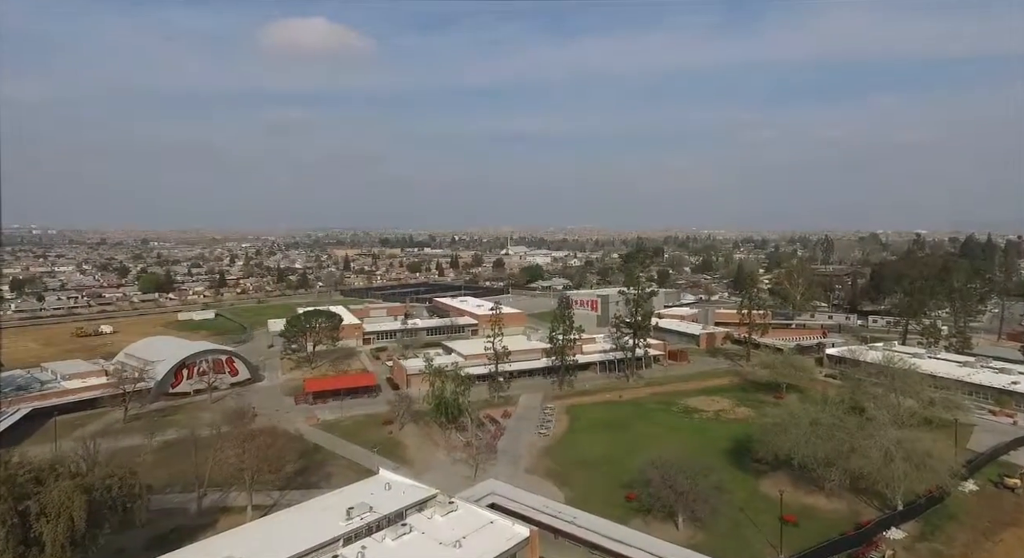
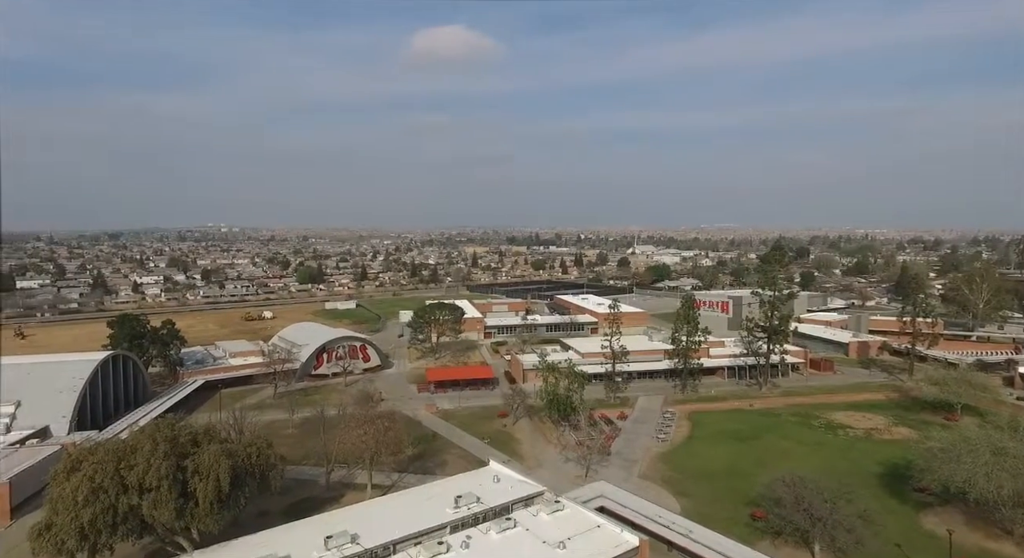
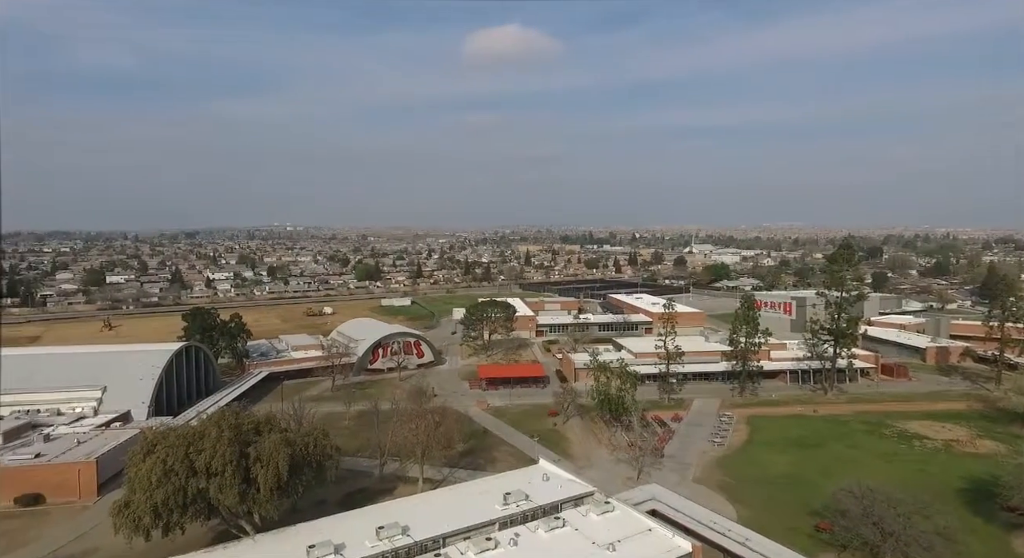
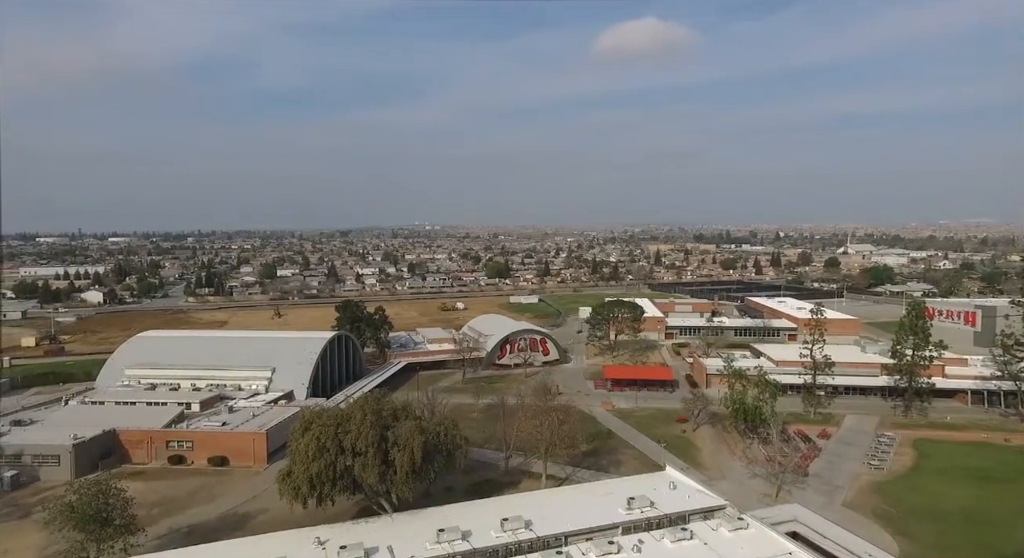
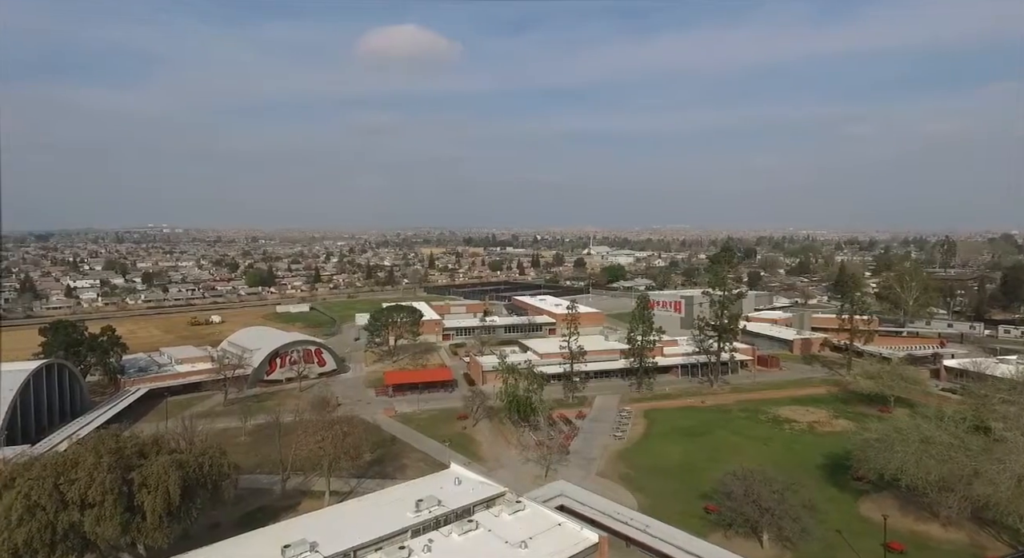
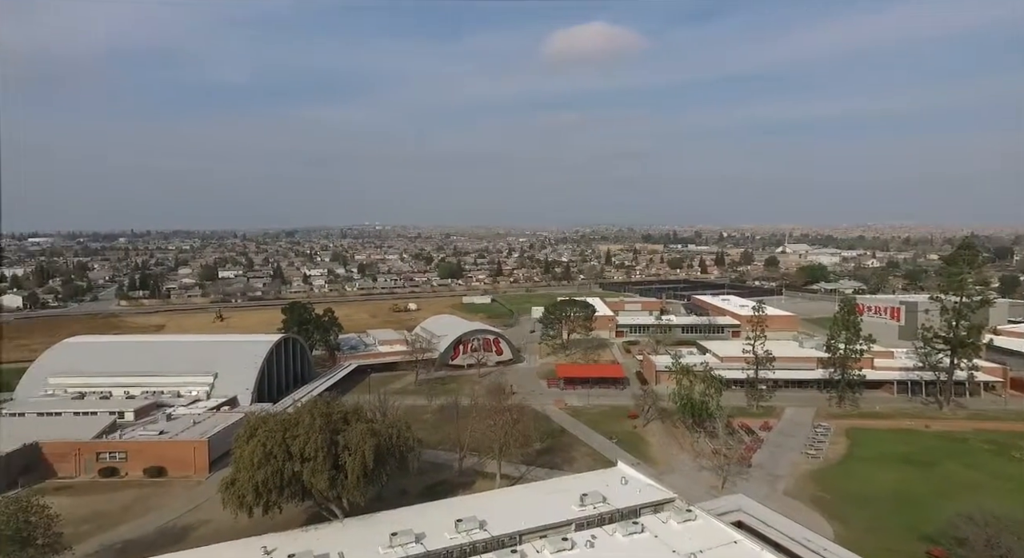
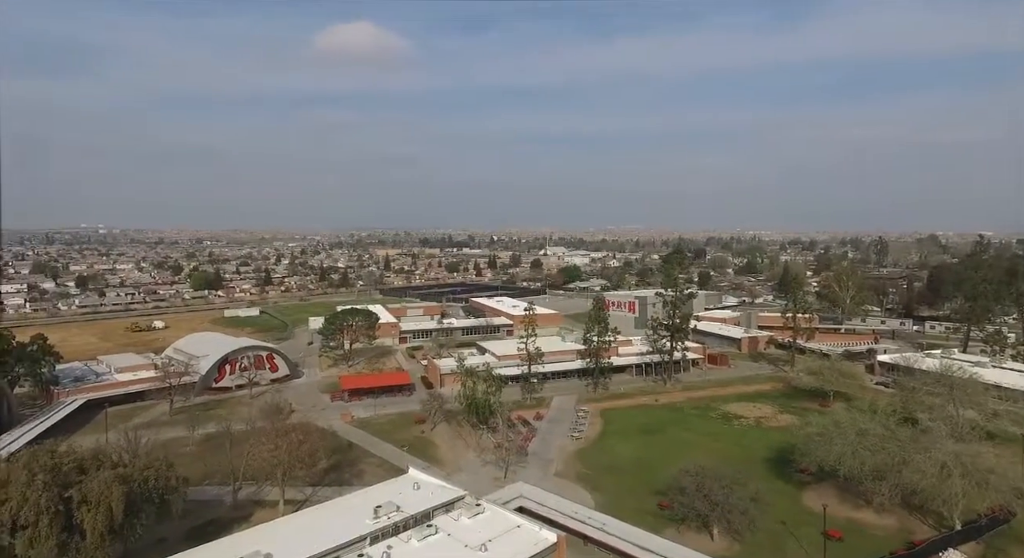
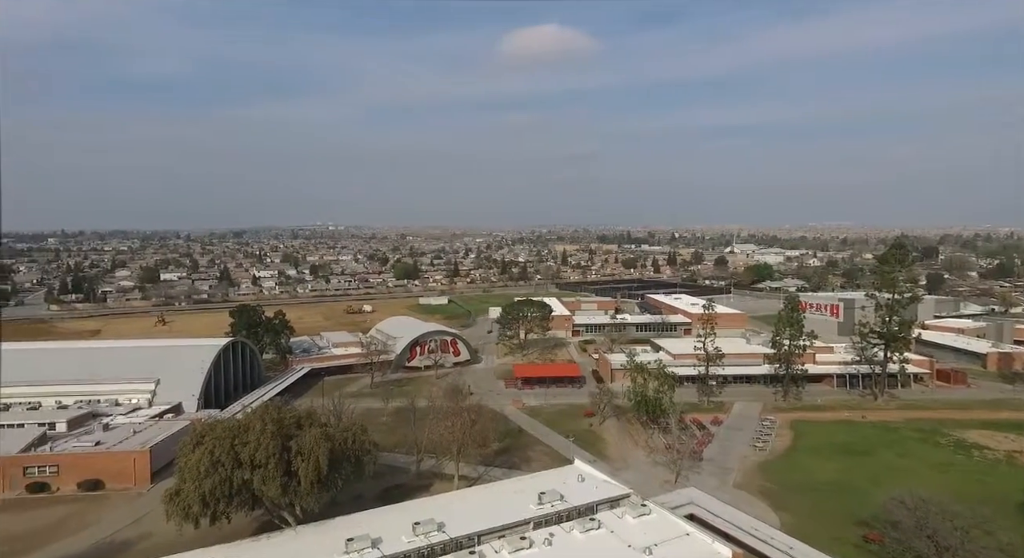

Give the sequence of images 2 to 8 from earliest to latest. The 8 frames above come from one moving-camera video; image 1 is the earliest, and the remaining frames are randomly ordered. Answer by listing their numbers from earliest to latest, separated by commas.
7, 5, 2, 3, 8, 6, 4
